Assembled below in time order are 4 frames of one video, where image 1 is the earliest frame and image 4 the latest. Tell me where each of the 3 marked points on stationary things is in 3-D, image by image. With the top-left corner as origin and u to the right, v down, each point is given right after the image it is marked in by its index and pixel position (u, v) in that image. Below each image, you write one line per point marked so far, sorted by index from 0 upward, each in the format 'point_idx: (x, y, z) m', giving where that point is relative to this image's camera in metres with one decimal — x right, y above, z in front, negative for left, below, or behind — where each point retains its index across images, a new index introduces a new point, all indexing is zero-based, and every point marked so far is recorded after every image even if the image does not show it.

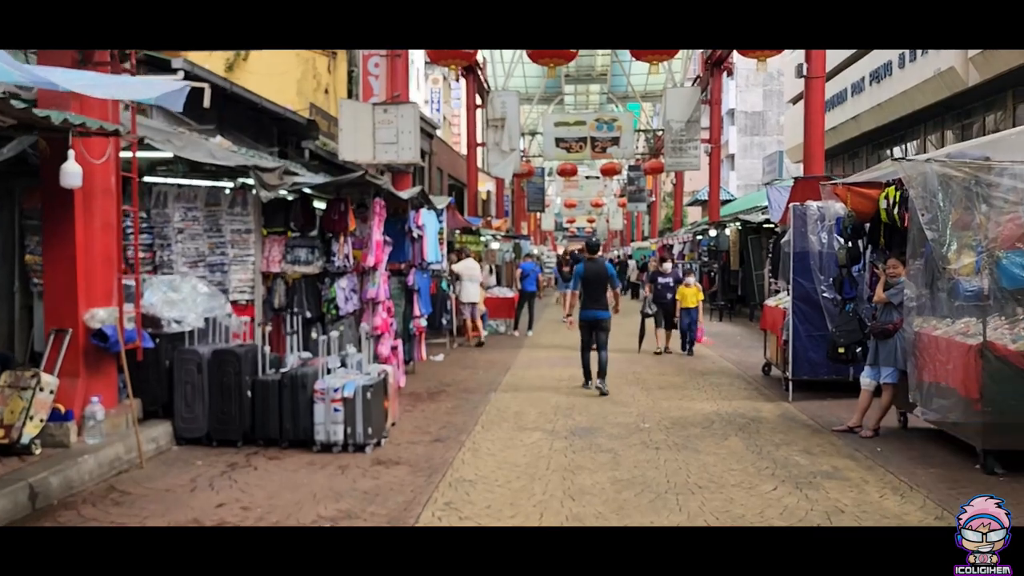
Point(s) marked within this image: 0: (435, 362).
0: (-1.0, -1.0, +11.1) m
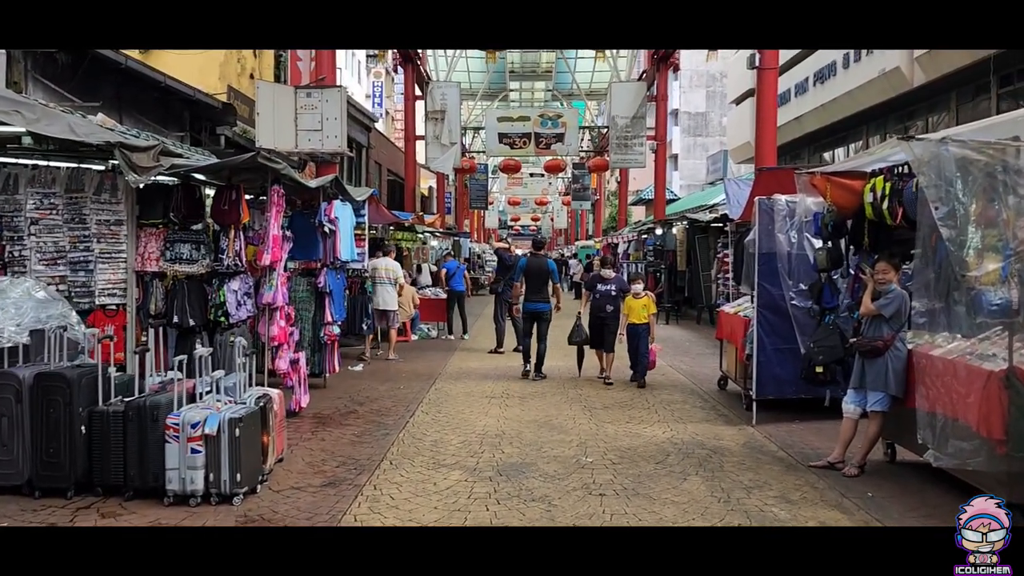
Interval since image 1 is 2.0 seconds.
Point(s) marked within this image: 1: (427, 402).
0: (-1.9, -1.0, +9.8) m
1: (-0.9, -1.1, +8.3) m
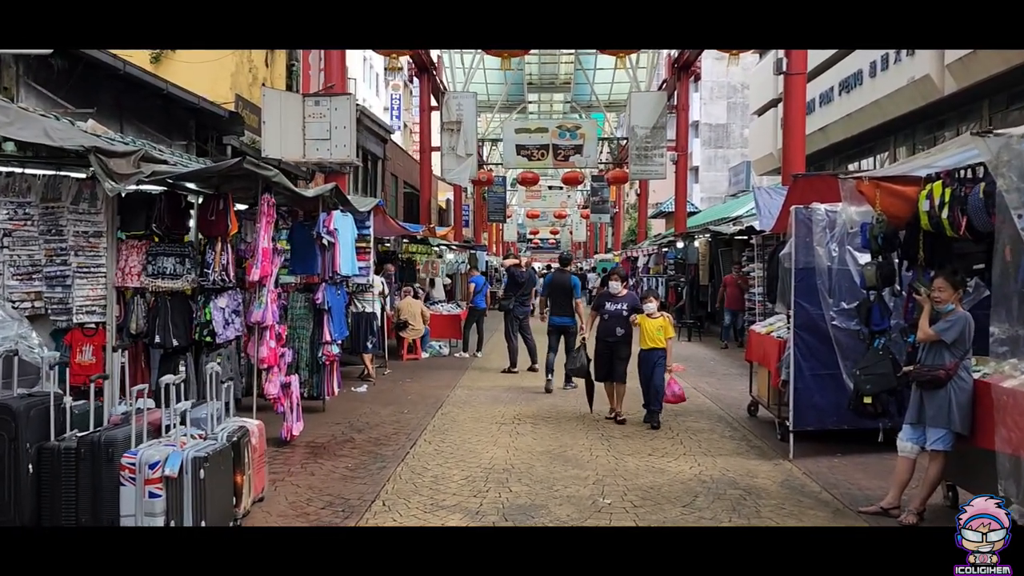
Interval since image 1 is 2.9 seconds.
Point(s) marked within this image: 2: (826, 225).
0: (-1.8, -1.2, +9.2) m
1: (-0.7, -1.3, +7.7) m
2: (+2.4, +0.5, +6.3) m
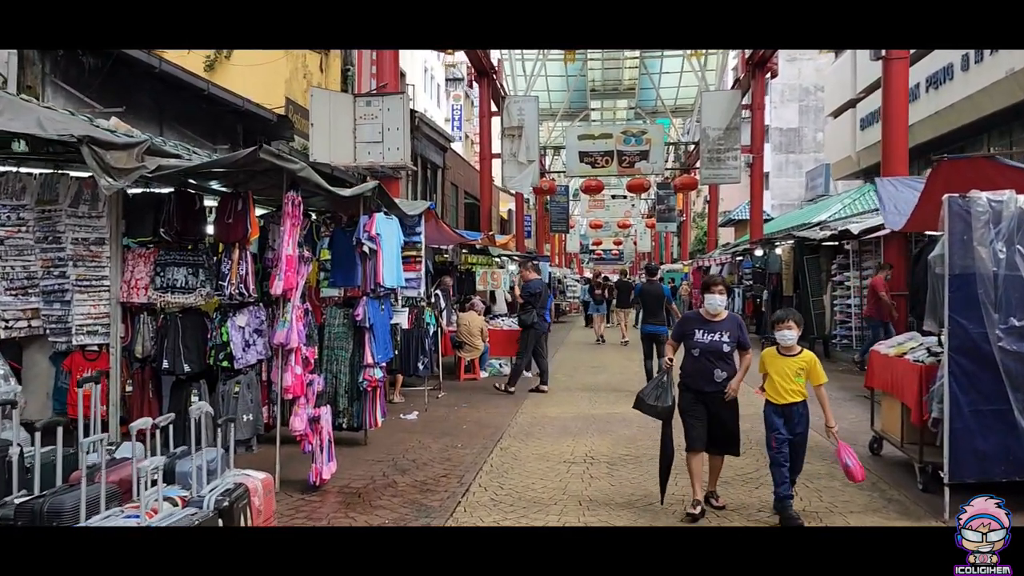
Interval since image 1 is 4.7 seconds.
0: (-1.1, -1.4, +8.1) m
1: (-0.2, -1.4, +6.5) m
2: (+2.8, +0.4, +4.9) m
